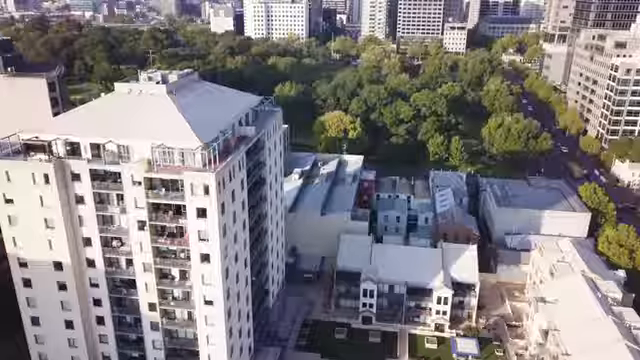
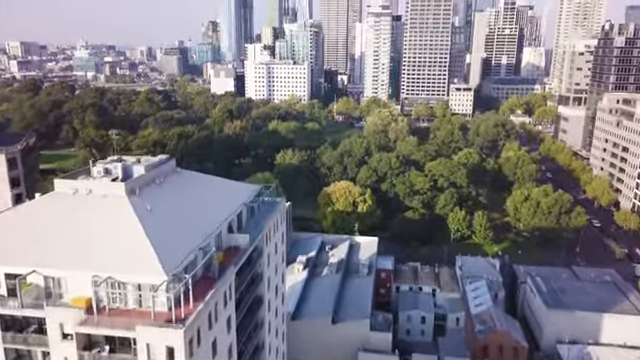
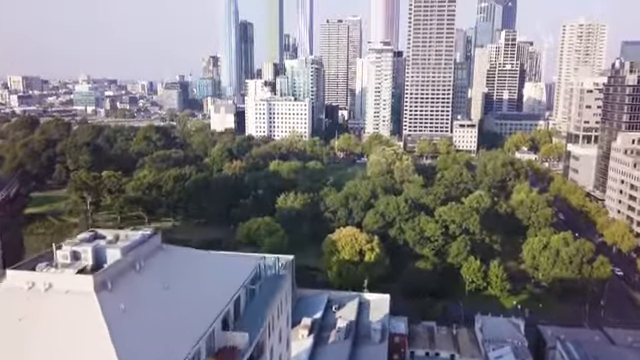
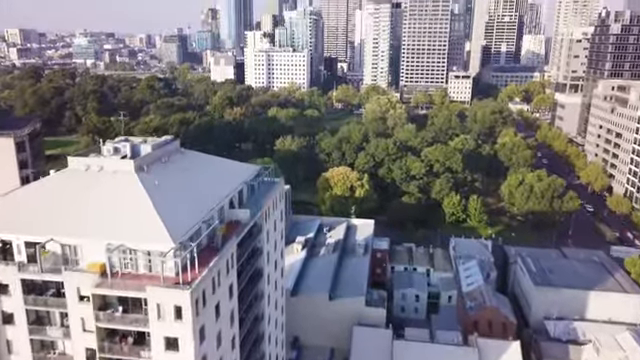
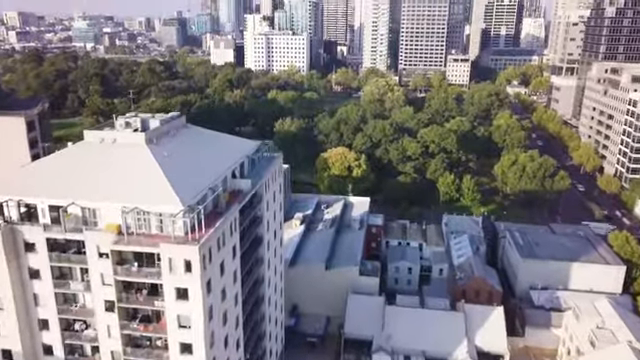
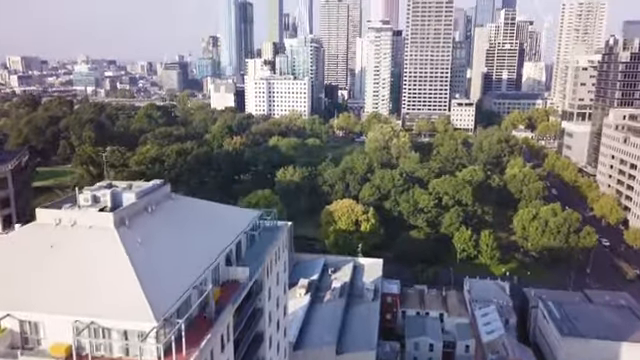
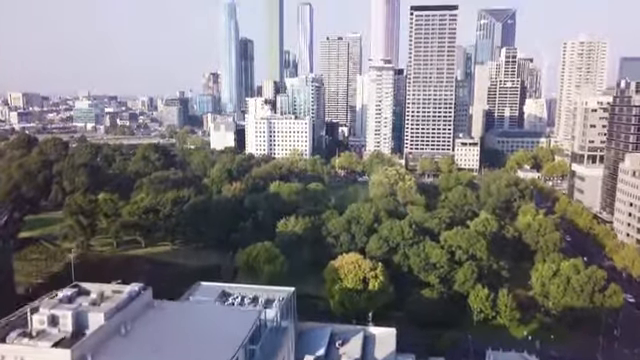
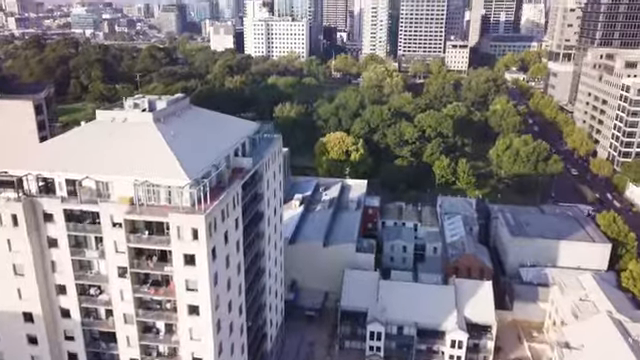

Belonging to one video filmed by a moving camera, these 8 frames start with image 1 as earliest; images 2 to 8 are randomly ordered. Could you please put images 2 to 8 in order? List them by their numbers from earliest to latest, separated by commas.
8, 5, 4, 2, 6, 3, 7
